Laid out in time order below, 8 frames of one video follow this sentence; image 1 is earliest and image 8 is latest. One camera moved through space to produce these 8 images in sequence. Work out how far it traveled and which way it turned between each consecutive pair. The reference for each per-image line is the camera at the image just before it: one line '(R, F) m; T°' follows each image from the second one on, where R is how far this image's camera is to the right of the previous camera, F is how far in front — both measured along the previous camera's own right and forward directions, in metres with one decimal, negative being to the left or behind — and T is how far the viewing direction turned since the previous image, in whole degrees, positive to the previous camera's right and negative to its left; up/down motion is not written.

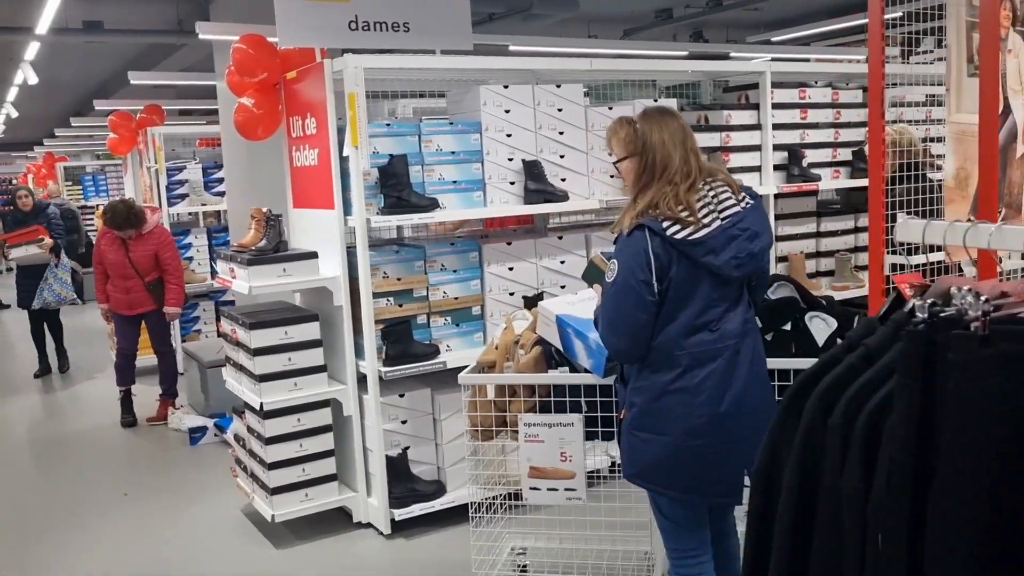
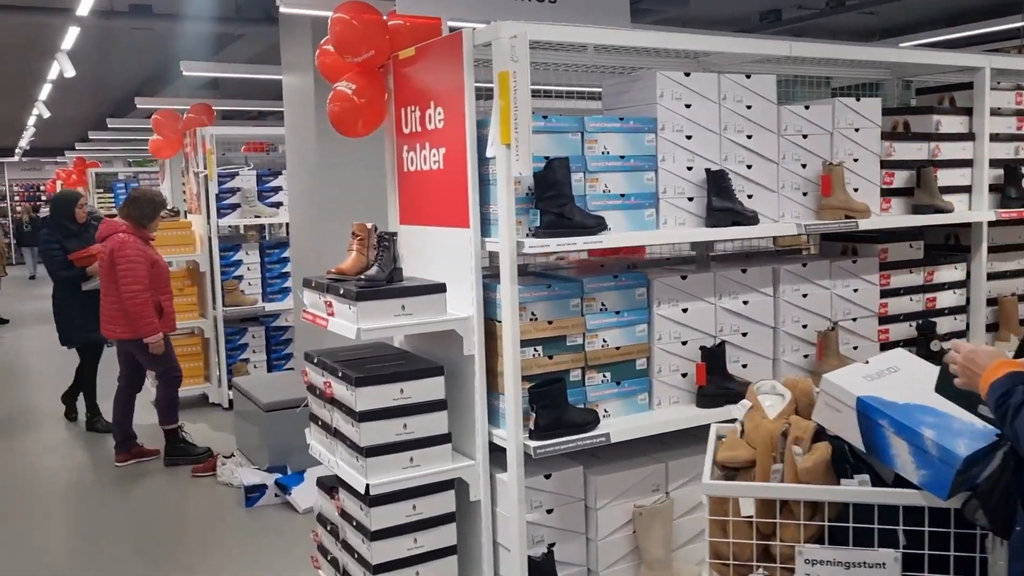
(-0.5, +0.9) m; -1°
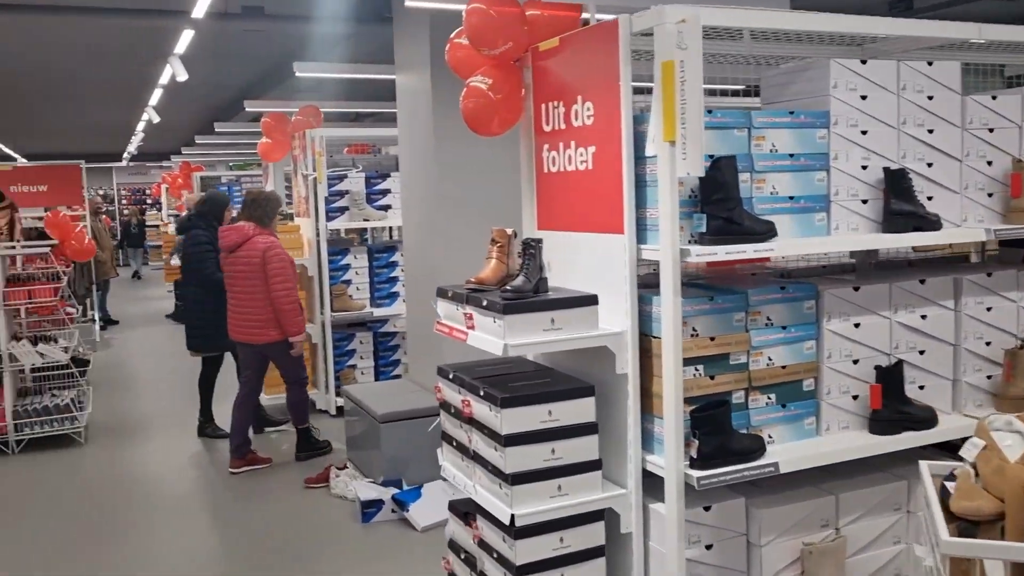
(-0.2, +0.2) m; -5°
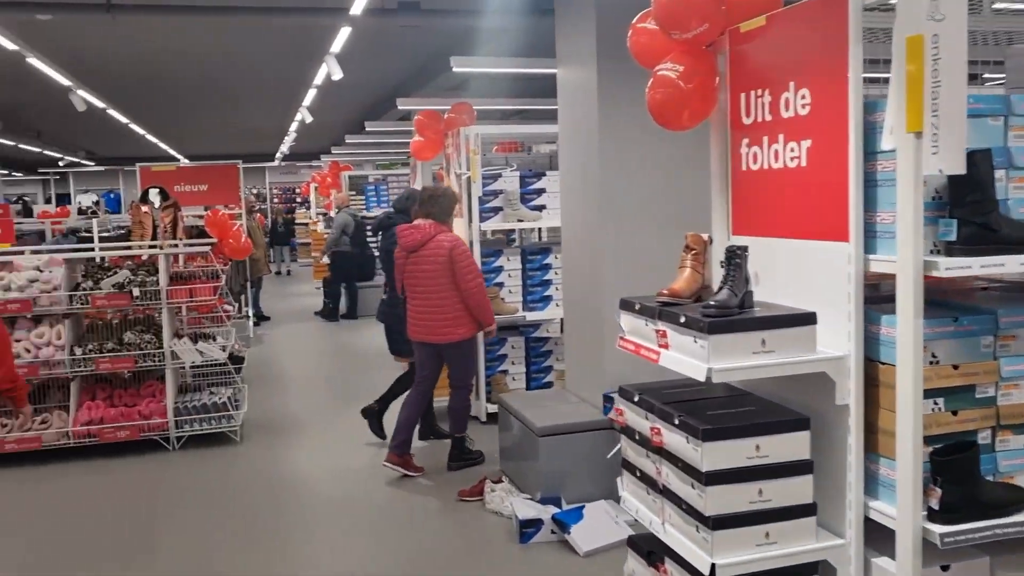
(-0.2, +0.3) m; -8°
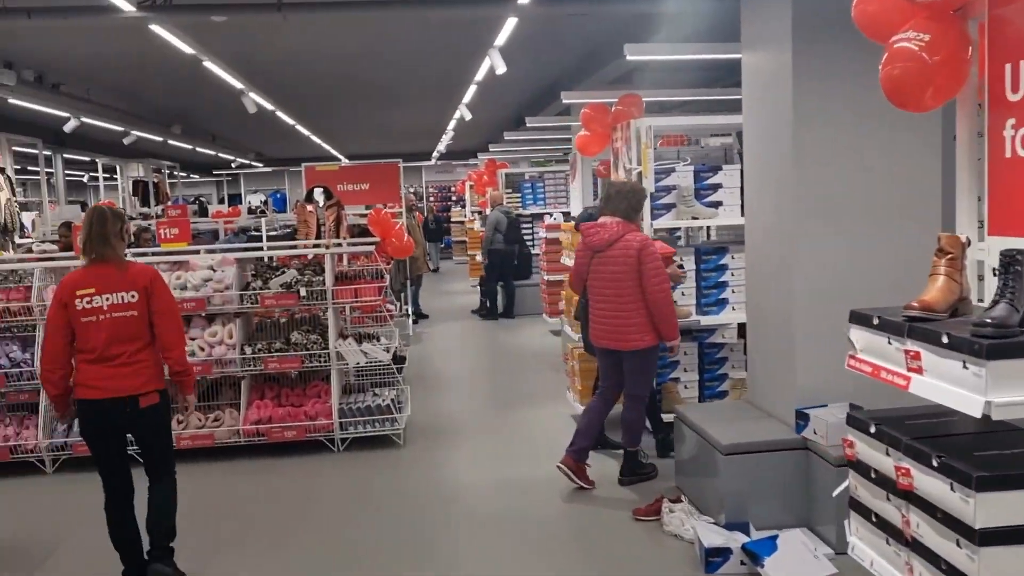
(-0.1, +0.3) m; -9°
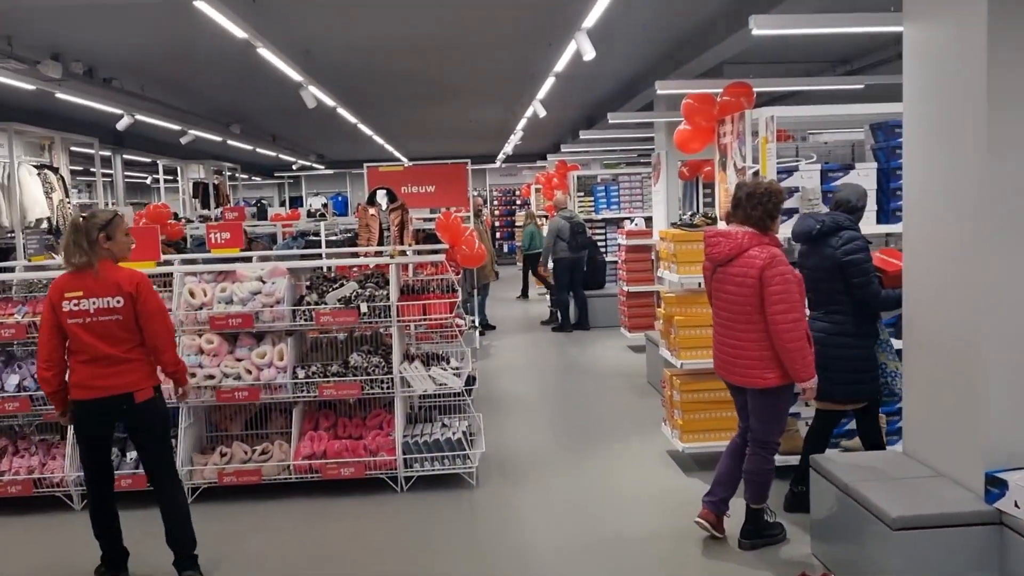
(-0.2, +0.7) m; -4°
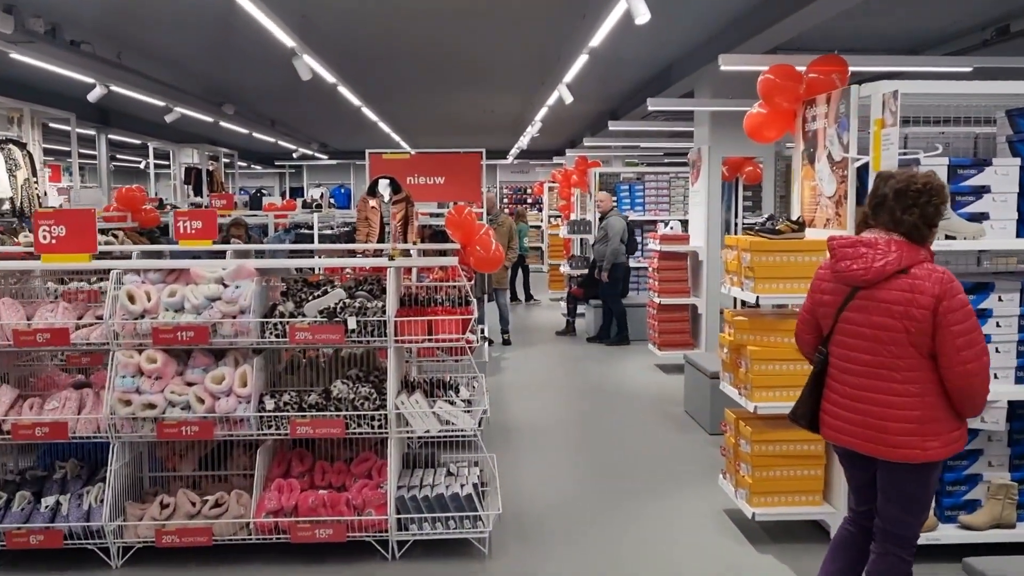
(-0.1, +1.0) m; 0°
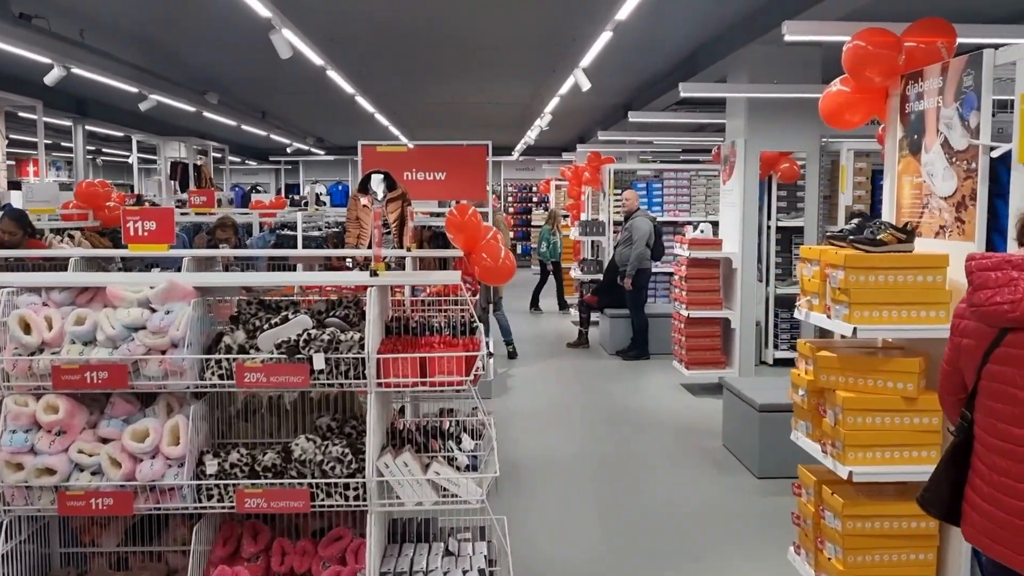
(-0.1, +0.9) m; 0°
